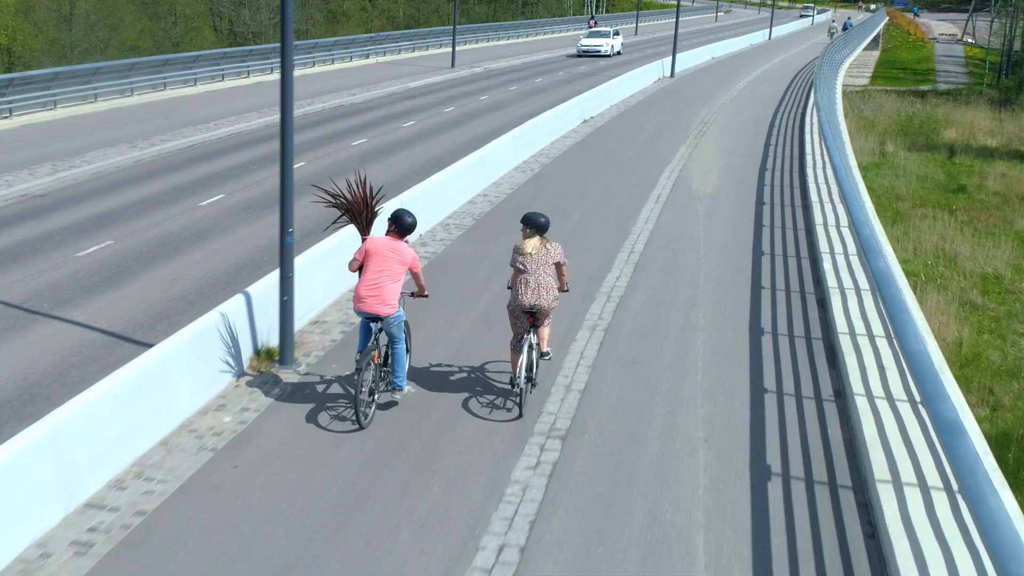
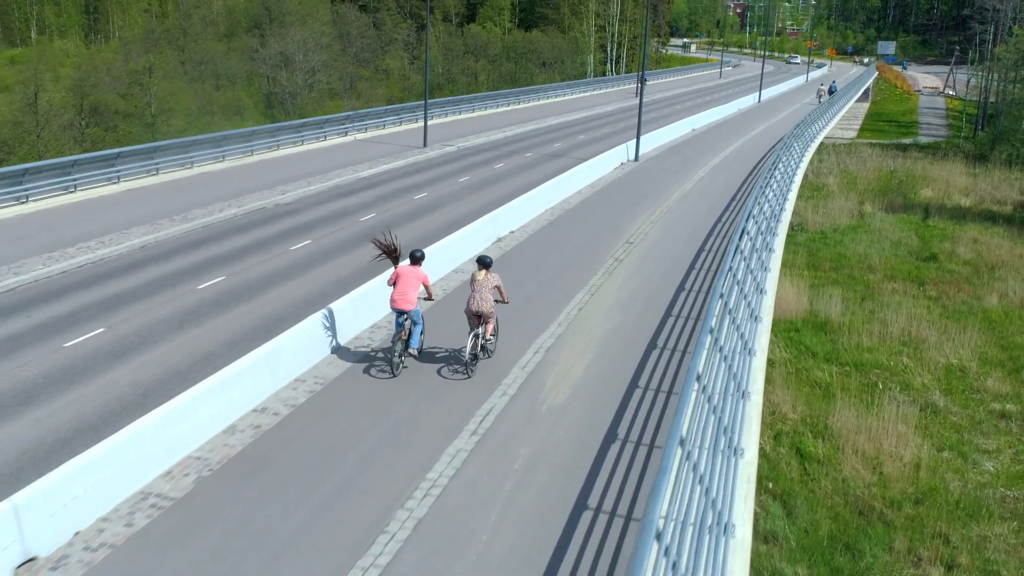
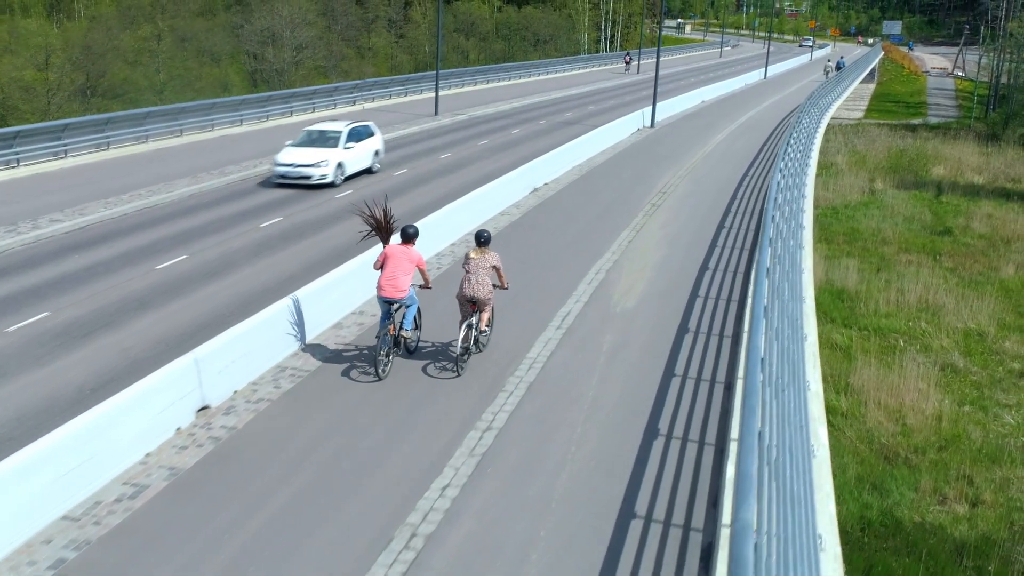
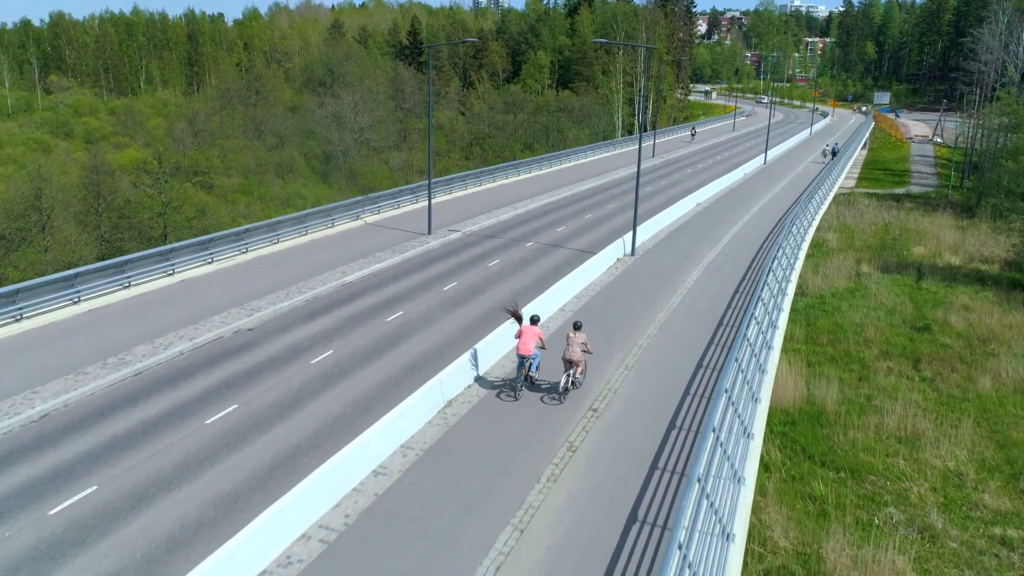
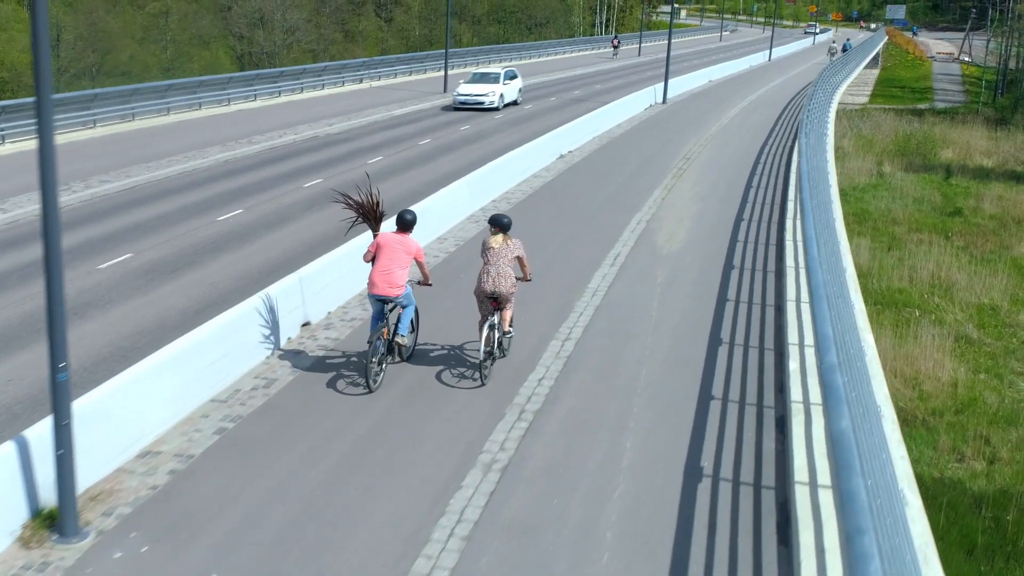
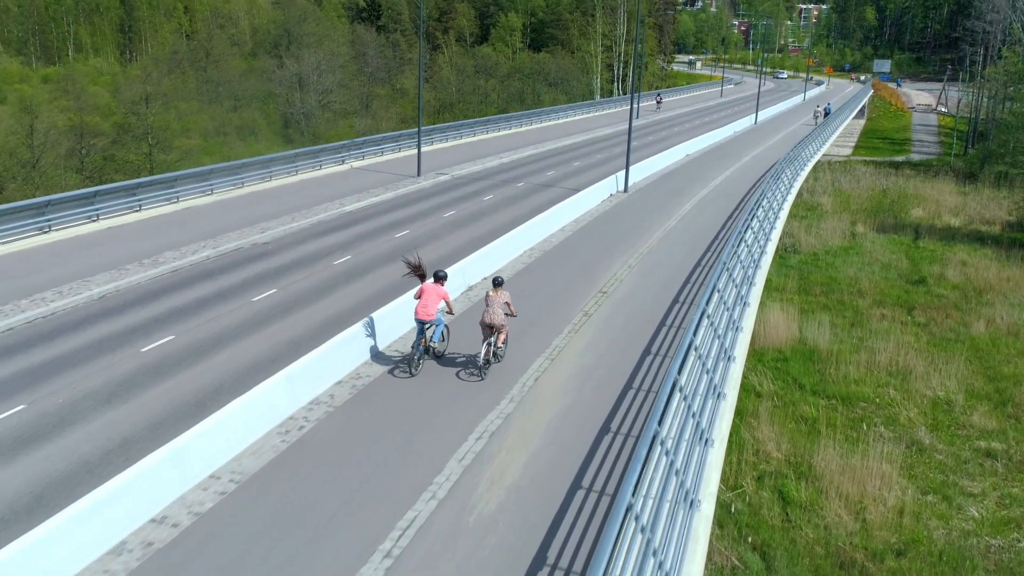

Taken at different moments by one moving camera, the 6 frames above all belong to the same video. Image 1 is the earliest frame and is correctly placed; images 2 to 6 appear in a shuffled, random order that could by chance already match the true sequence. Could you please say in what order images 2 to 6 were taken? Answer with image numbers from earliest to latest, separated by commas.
5, 3, 2, 6, 4
